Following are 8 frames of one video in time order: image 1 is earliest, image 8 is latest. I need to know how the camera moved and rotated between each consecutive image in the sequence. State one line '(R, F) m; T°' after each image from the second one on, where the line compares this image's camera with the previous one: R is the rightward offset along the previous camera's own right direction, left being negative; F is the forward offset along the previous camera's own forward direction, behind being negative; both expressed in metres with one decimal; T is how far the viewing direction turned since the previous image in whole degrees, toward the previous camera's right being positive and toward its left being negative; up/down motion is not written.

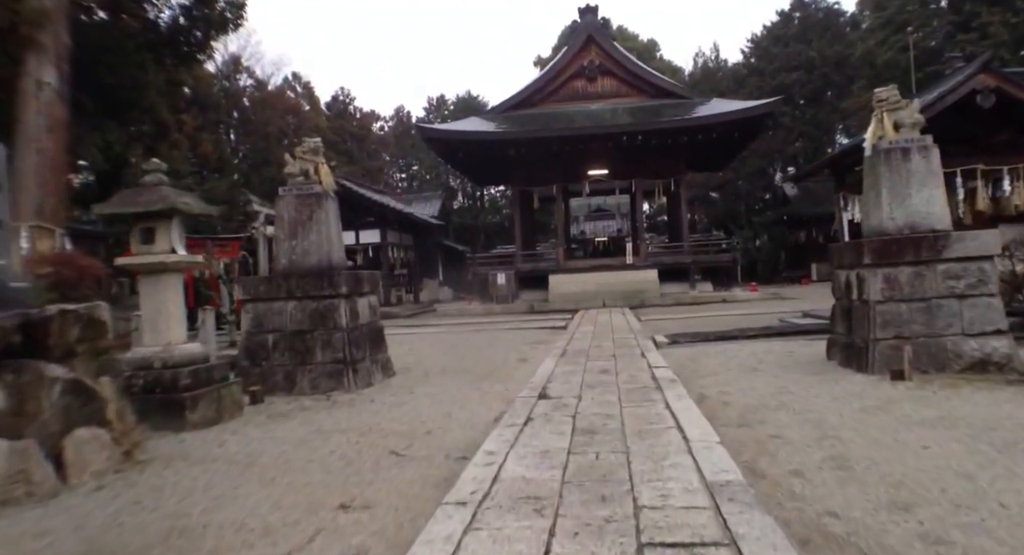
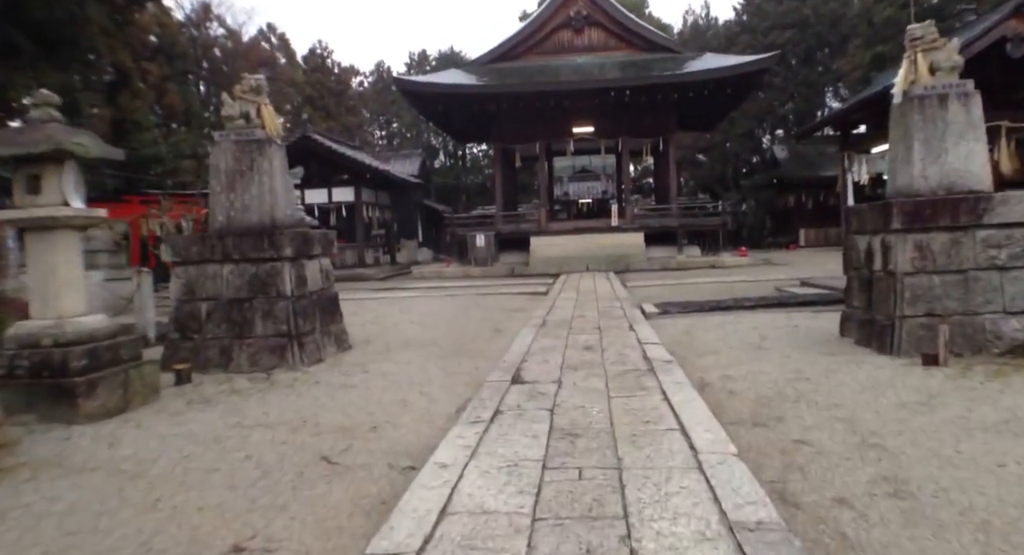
(+0.1, +0.9) m; +2°
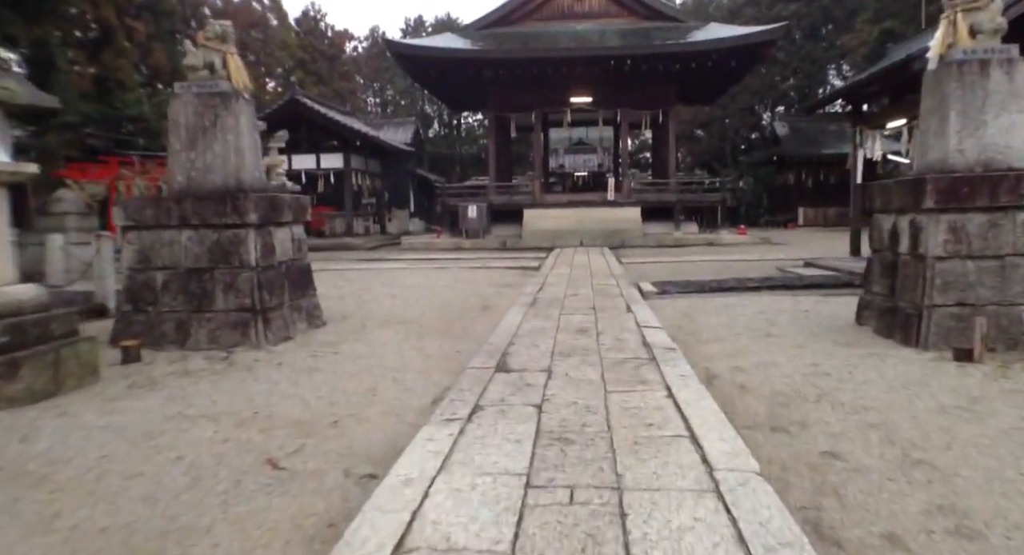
(0.0, +0.5) m; +1°
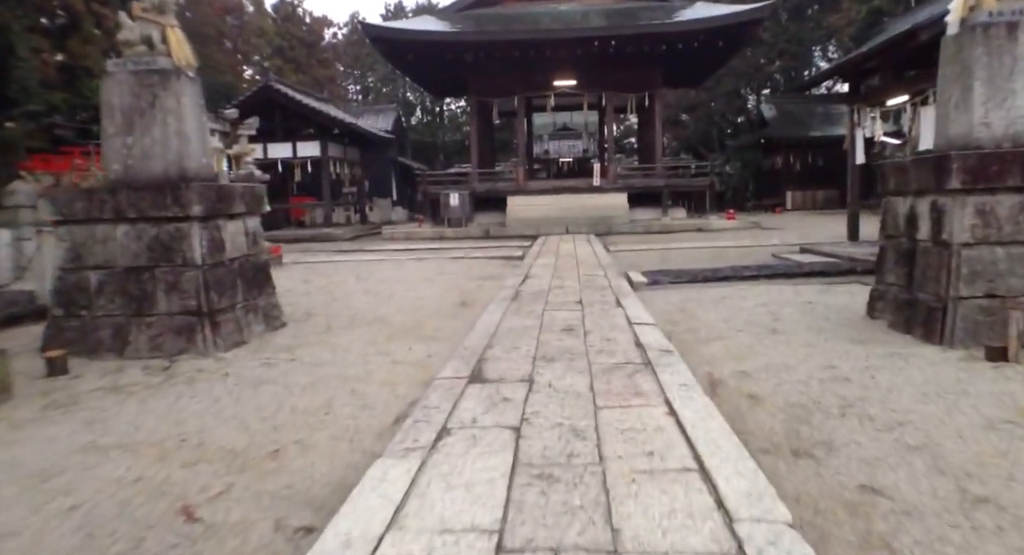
(+0.1, +0.5) m; +1°
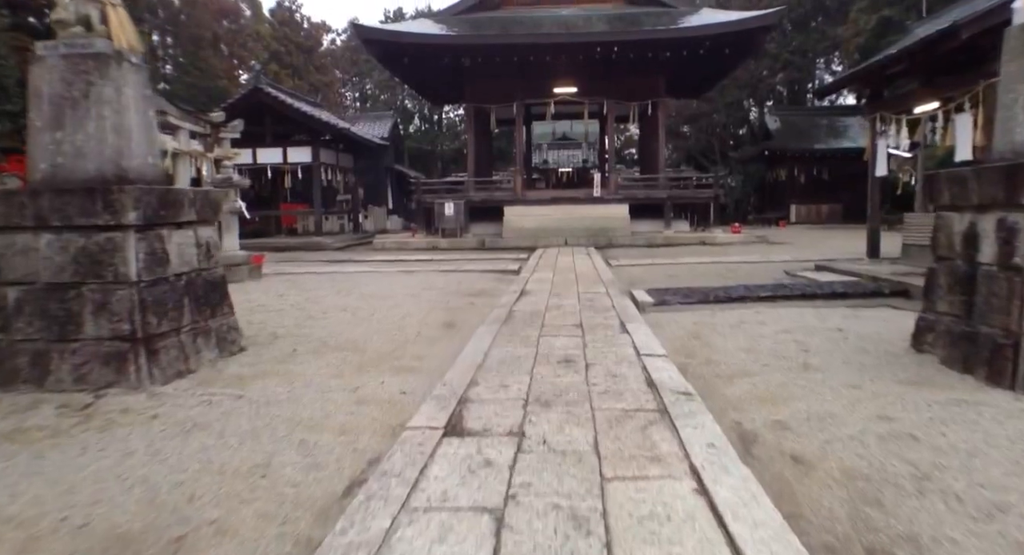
(+0.1, +0.7) m; 0°
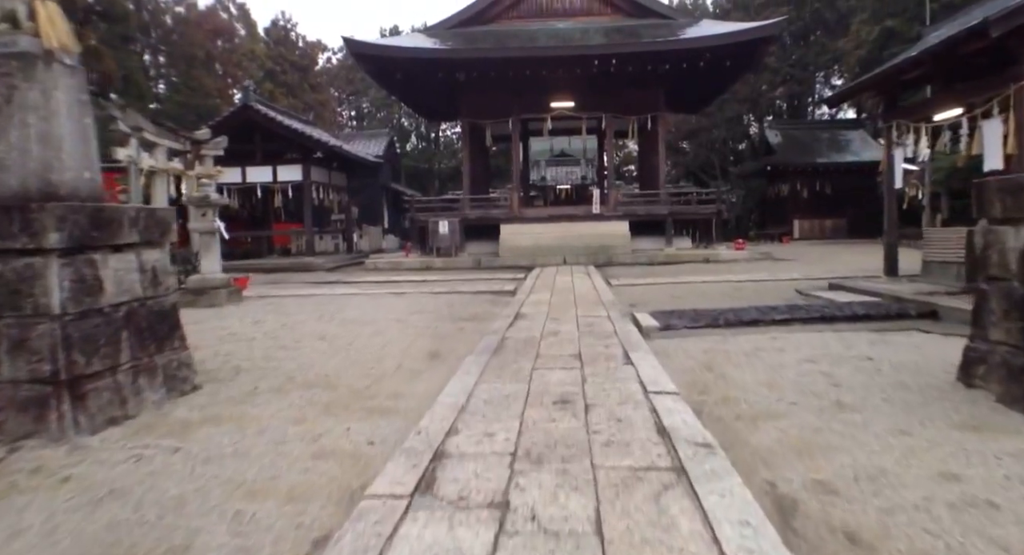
(+0.1, +0.5) m; 0°
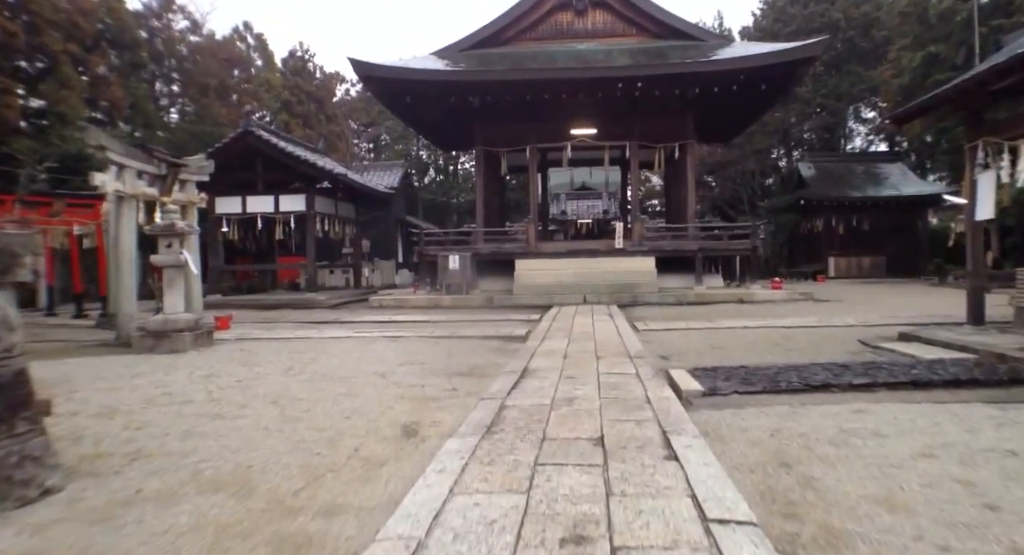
(+0.1, +1.2) m; -2°
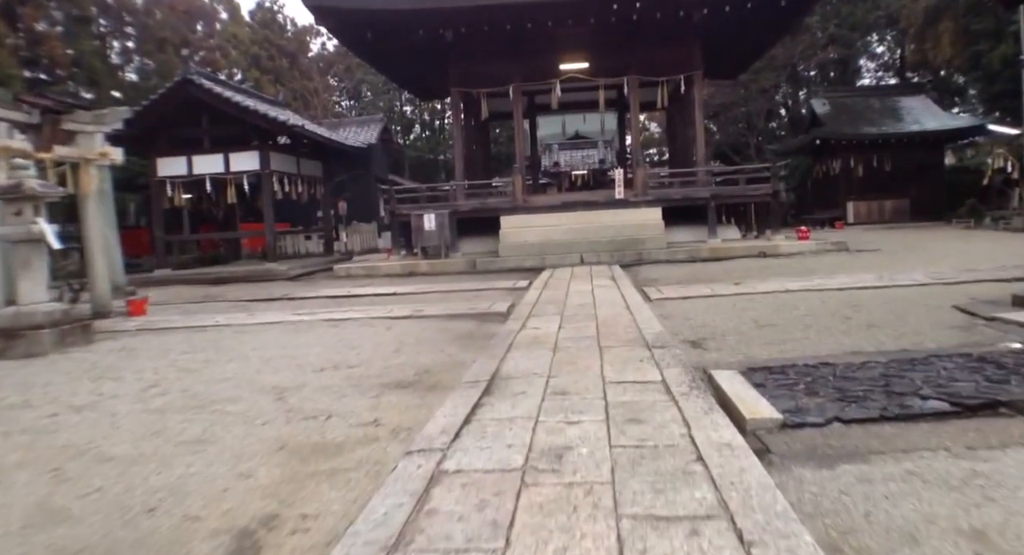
(+0.3, +2.0) m; 0°
